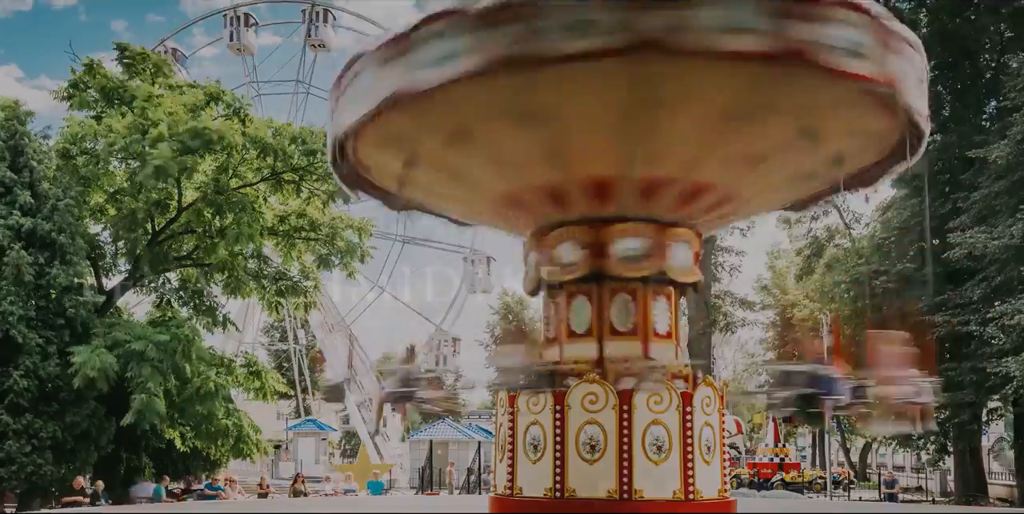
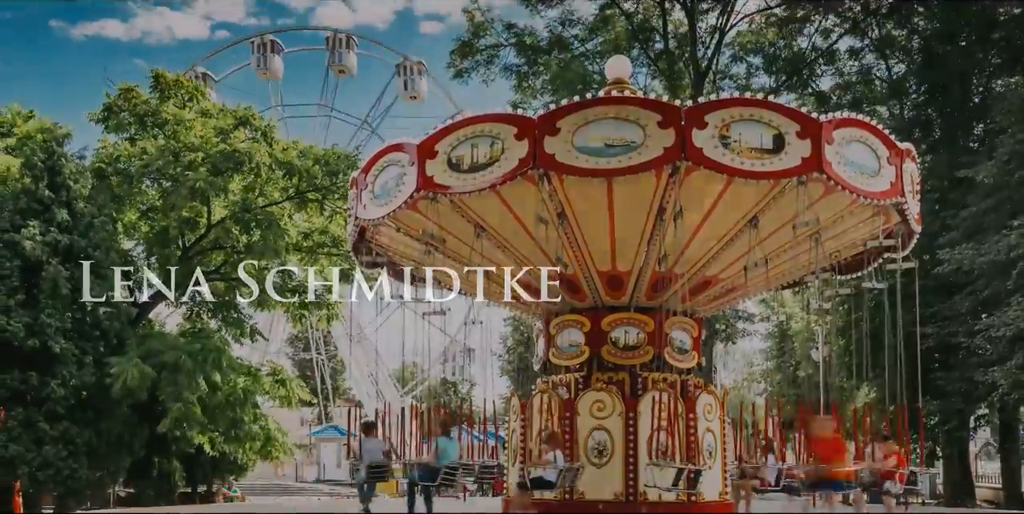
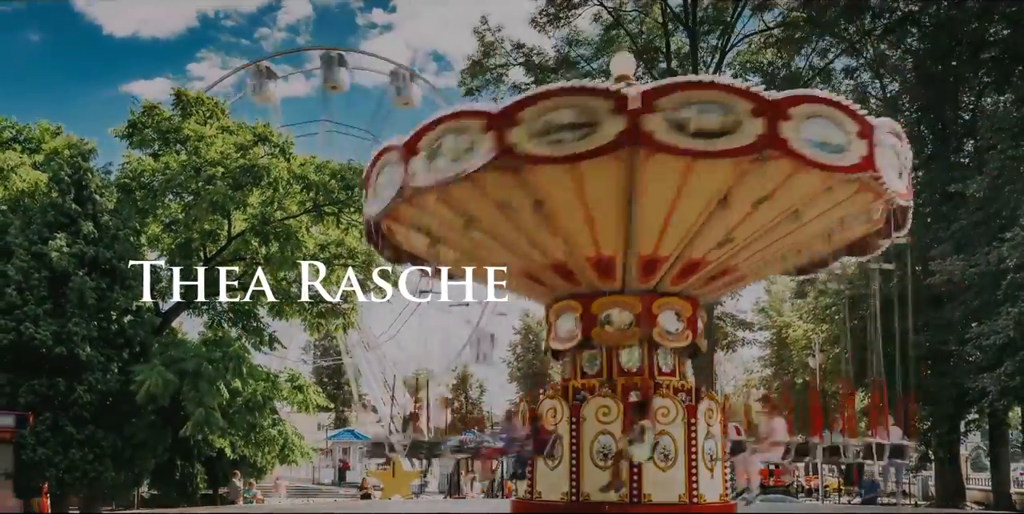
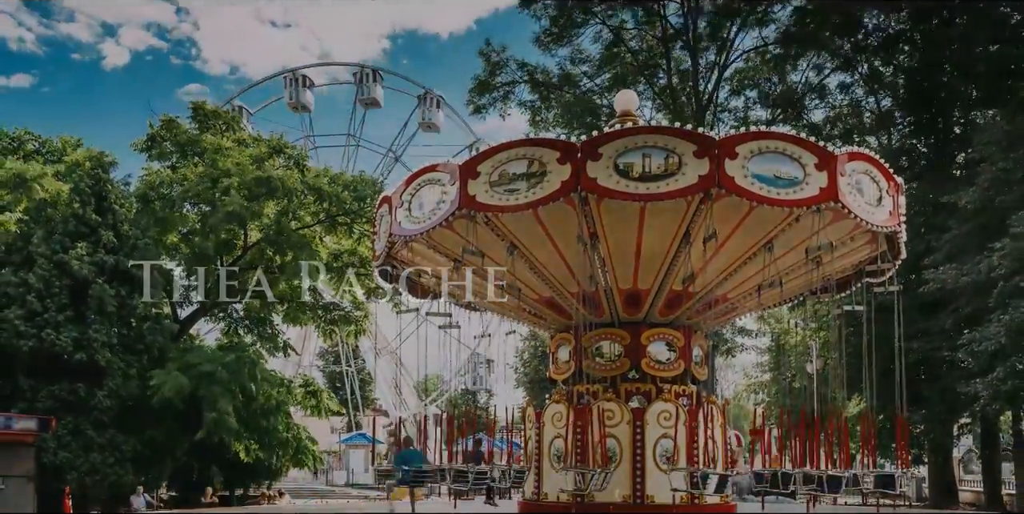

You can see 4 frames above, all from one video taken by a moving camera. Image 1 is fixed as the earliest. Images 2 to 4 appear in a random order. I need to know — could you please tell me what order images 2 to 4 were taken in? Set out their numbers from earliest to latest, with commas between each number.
2, 3, 4
